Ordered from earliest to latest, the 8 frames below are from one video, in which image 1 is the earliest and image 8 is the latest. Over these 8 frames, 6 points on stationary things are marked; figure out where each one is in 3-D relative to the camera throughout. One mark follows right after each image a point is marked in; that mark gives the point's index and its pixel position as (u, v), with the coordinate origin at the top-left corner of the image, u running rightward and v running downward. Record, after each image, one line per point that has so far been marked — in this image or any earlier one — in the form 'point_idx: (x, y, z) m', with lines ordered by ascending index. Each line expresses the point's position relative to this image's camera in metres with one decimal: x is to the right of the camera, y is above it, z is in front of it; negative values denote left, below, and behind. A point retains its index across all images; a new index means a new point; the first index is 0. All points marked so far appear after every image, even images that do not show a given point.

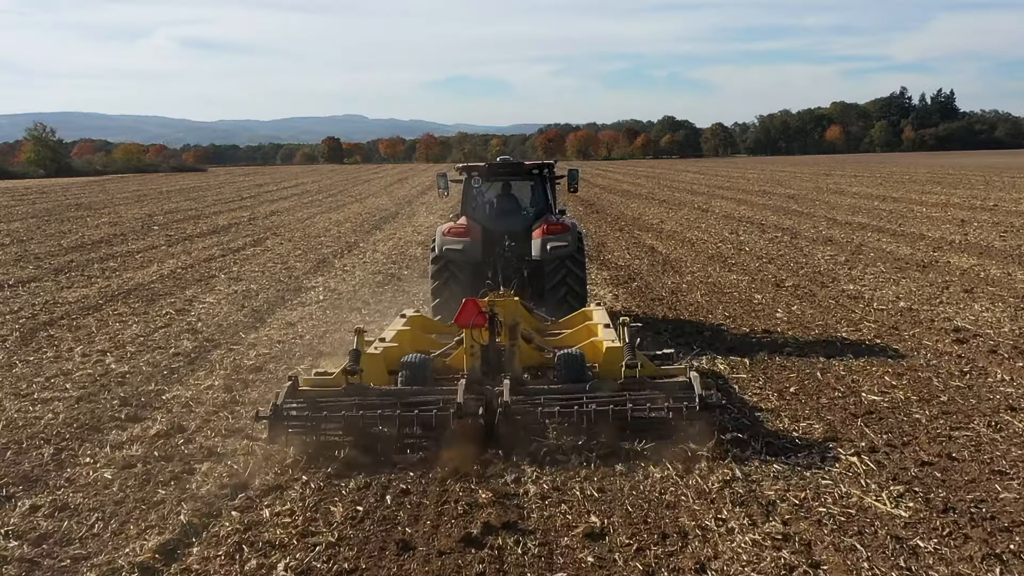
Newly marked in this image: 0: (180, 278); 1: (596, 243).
0: (-3.7, +0.1, +12.6) m
1: (+1.2, +0.6, +16.1) m
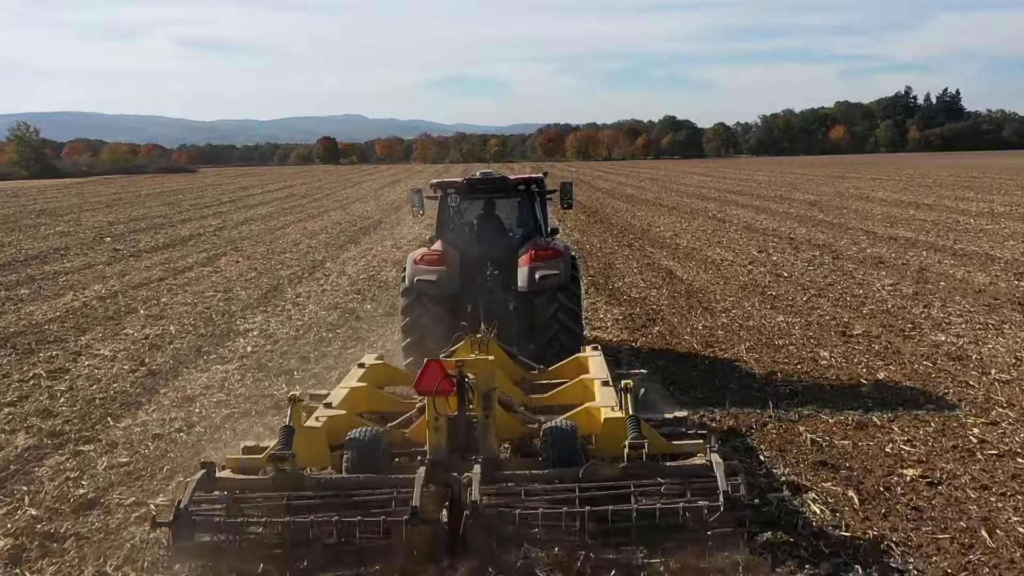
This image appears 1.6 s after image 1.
0: (-3.8, -0.2, +10.2) m
1: (+1.1, +0.3, +13.7) m
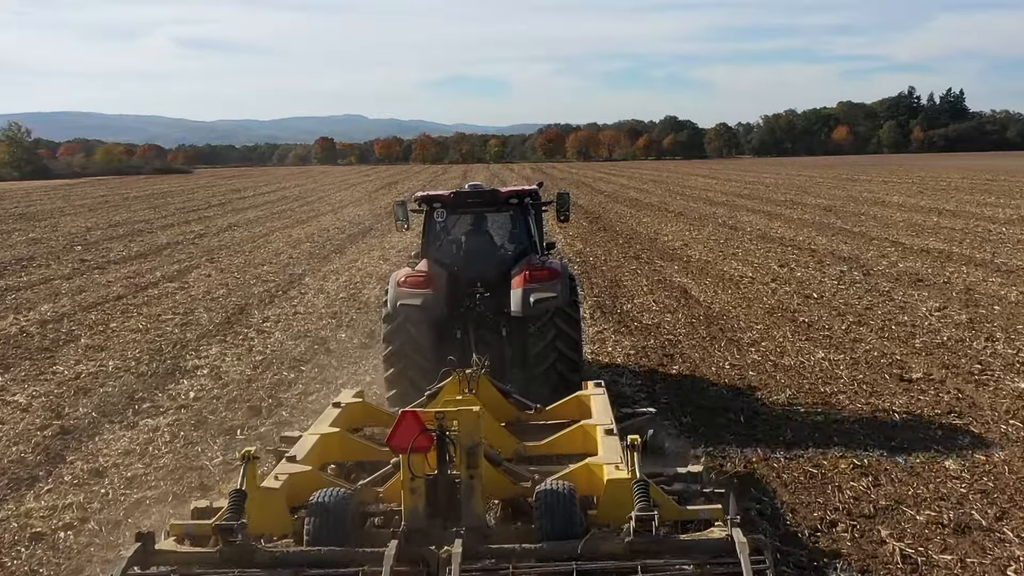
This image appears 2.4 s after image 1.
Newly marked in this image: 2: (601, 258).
0: (-3.8, -0.5, +8.9) m
1: (+1.0, +0.1, +12.3) m
2: (+1.2, +0.4, +14.8) m
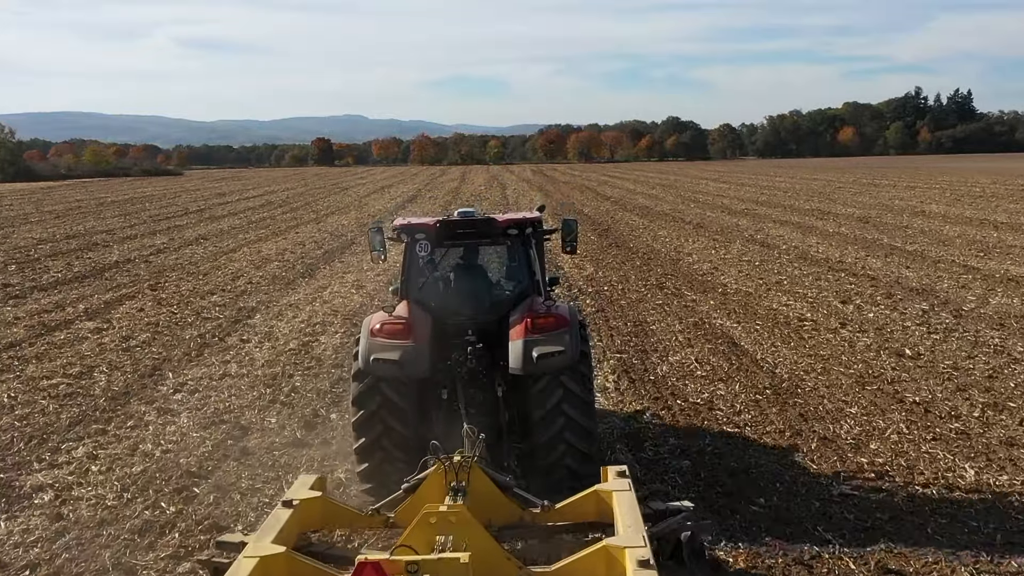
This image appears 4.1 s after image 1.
0: (-3.8, -0.8, +6.3) m
1: (+1.0, -0.3, +9.8) m
2: (+1.2, 0.0, +12.2) m
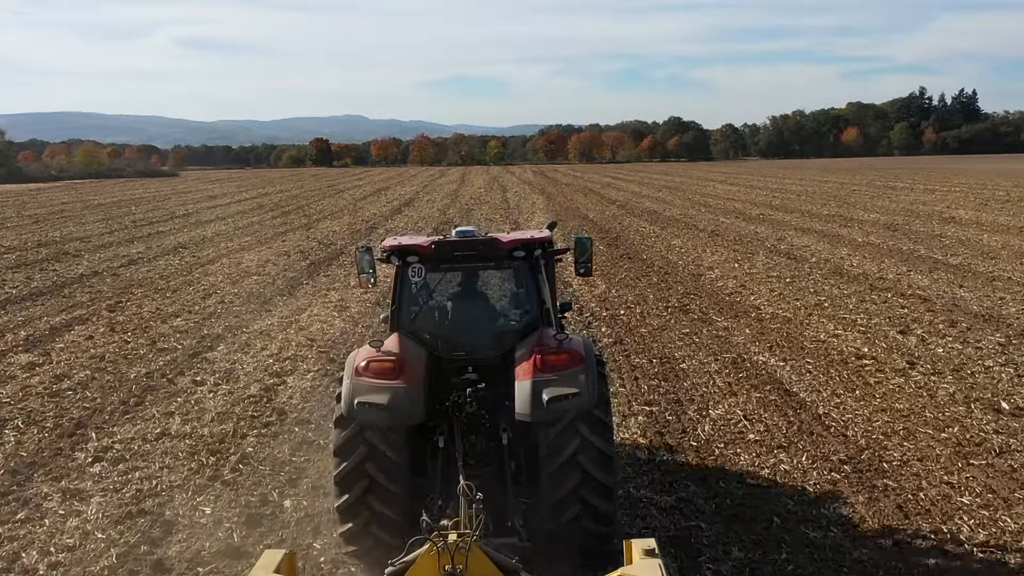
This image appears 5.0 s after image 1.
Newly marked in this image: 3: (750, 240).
0: (-3.8, -1.0, +4.8) m
1: (+1.1, -0.5, +8.3) m
2: (+1.2, -0.2, +10.7) m
3: (+3.9, +0.8, +18.9) m
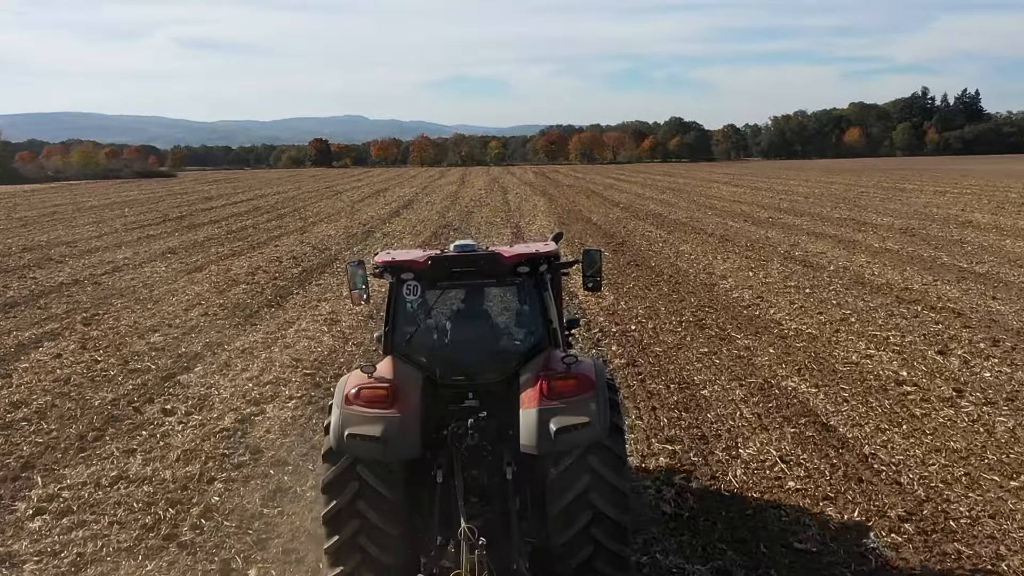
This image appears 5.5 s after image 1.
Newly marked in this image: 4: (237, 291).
0: (-3.8, -1.2, +4.0) m
1: (+1.1, -0.6, +7.5) m
2: (+1.2, -0.4, +10.0) m
3: (+3.9, +0.7, +18.1) m
4: (-3.4, 0.0, +14.1) m
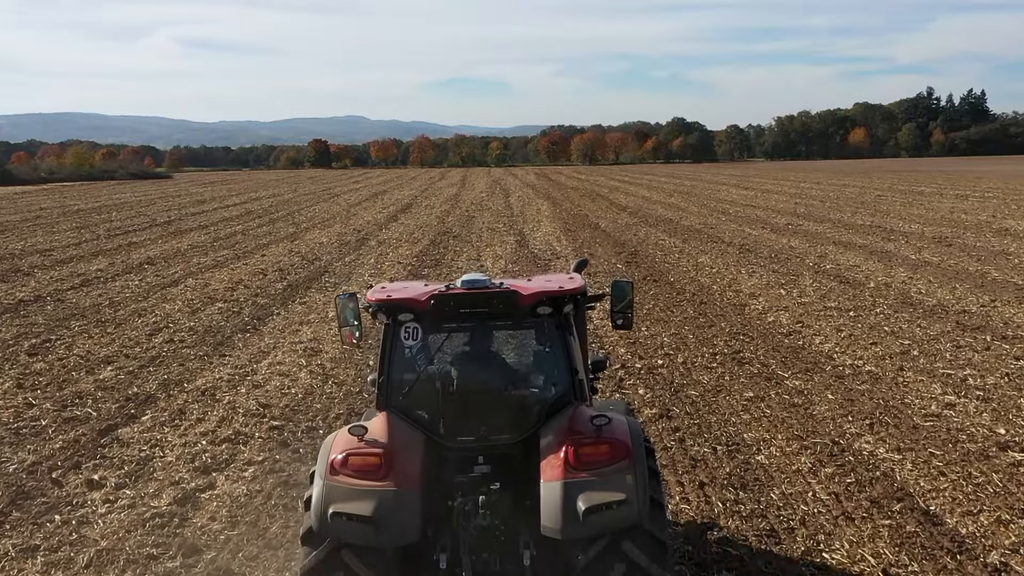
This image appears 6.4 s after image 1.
0: (-3.7, -1.4, +2.6) m
1: (+1.1, -0.9, +6.1) m
2: (+1.3, -0.6, +8.5) m
3: (+4.0, +0.5, +16.7) m
4: (-3.3, -0.2, +12.7) m
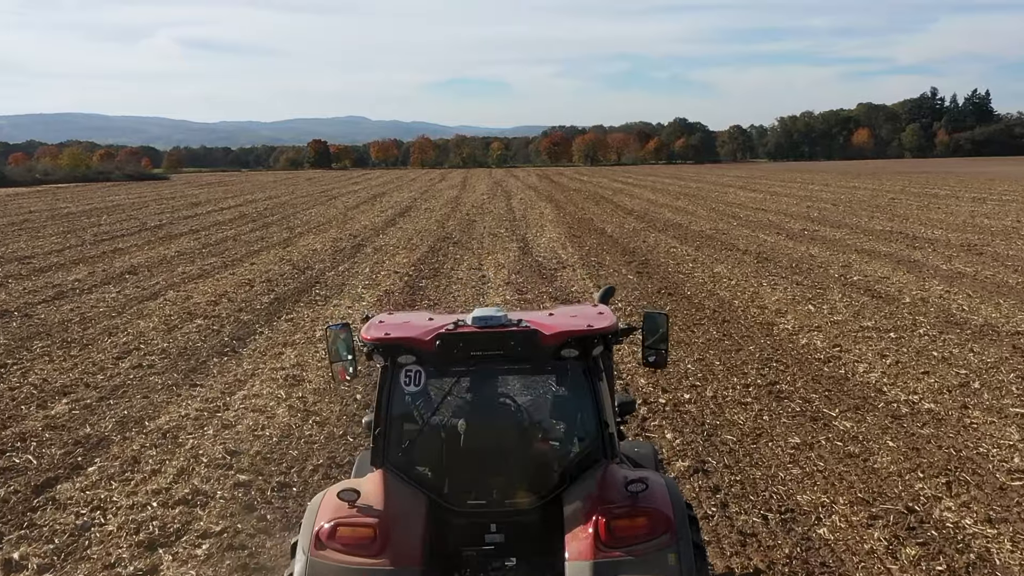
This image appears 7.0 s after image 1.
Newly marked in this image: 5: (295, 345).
0: (-3.7, -1.5, +1.6) m
1: (+1.2, -1.0, +5.1) m
2: (+1.3, -0.7, +7.5) m
3: (+4.0, +0.3, +15.6) m
4: (-3.3, -0.4, +11.6) m
5: (-2.0, -0.5, +10.5) m
